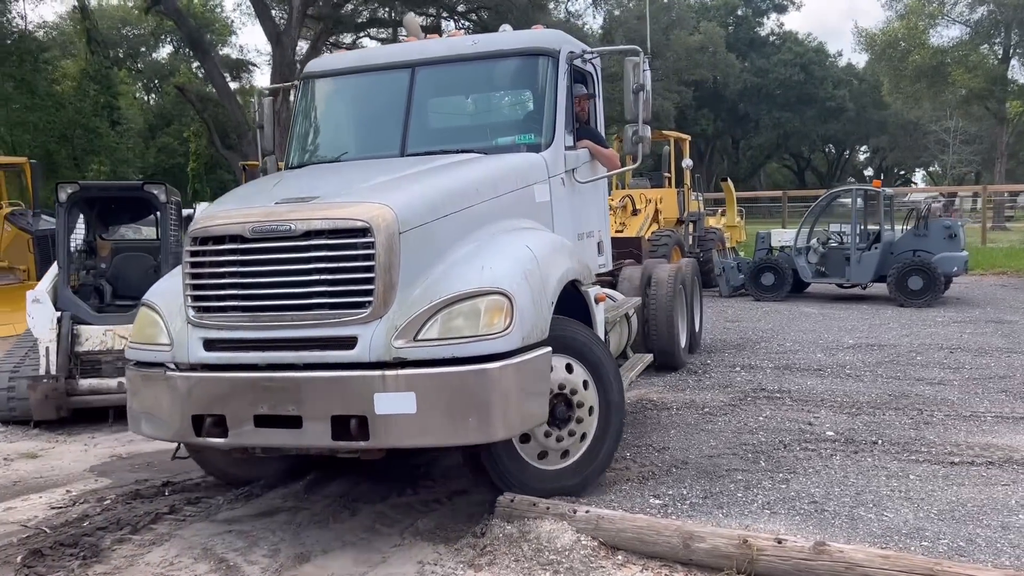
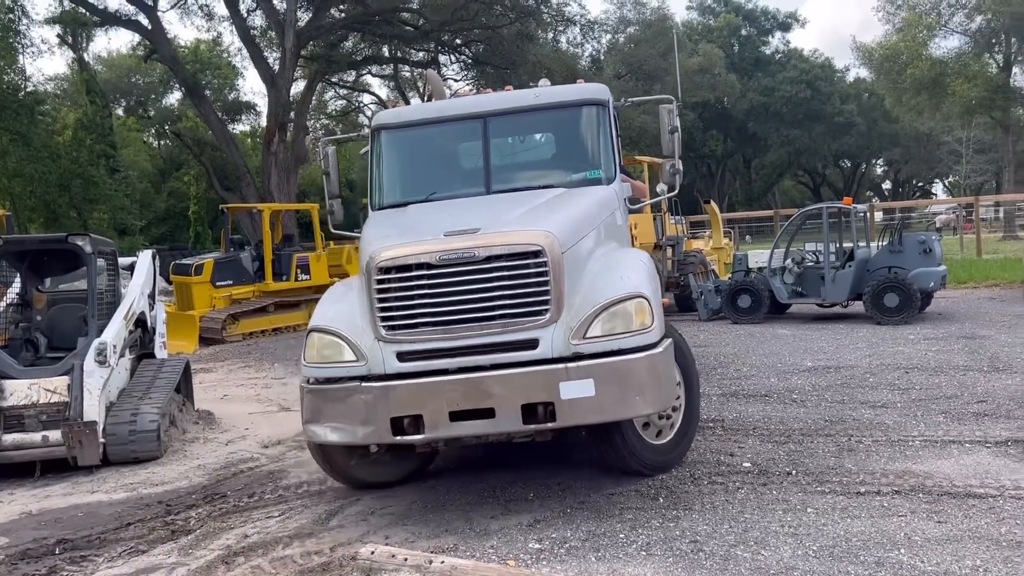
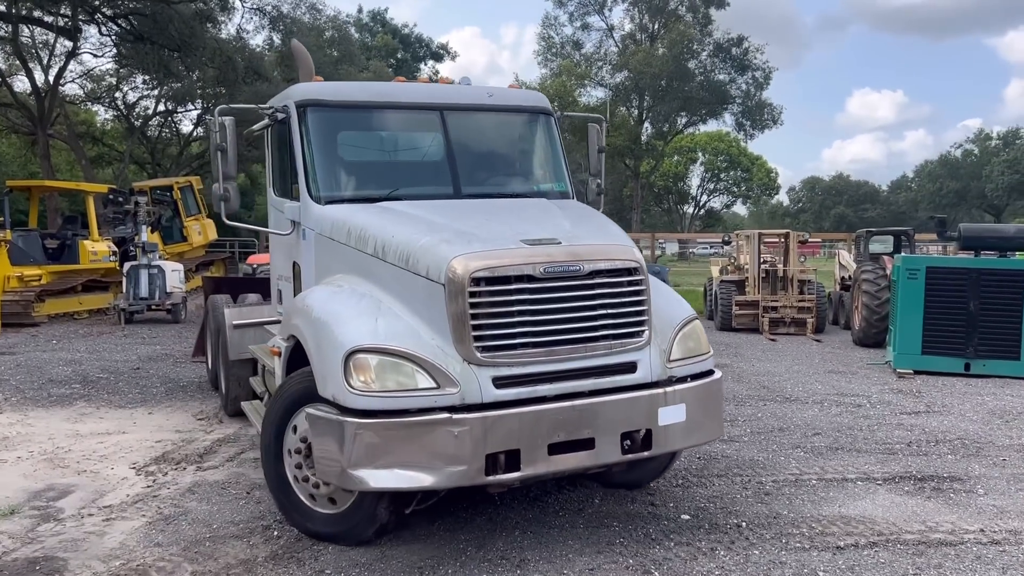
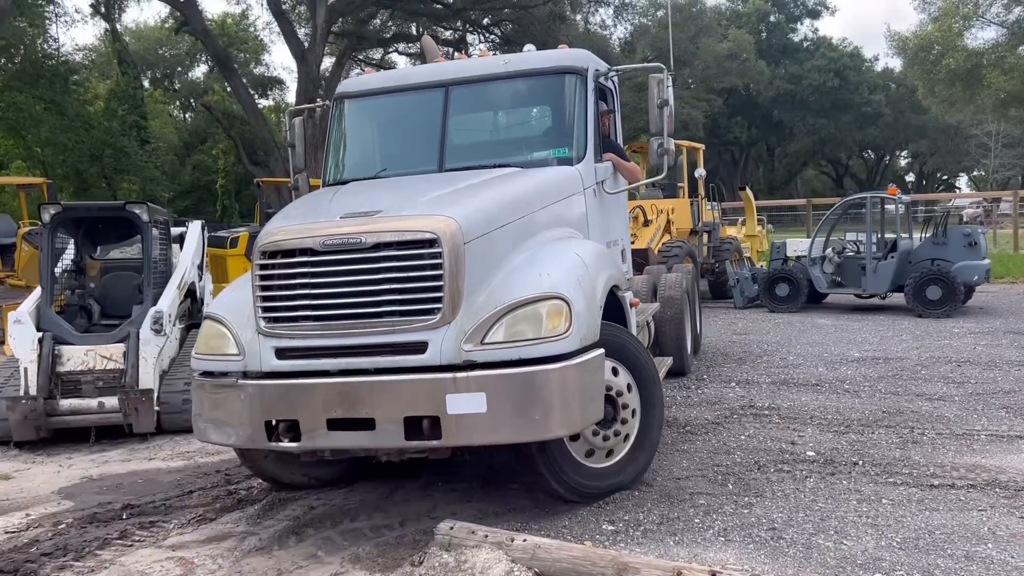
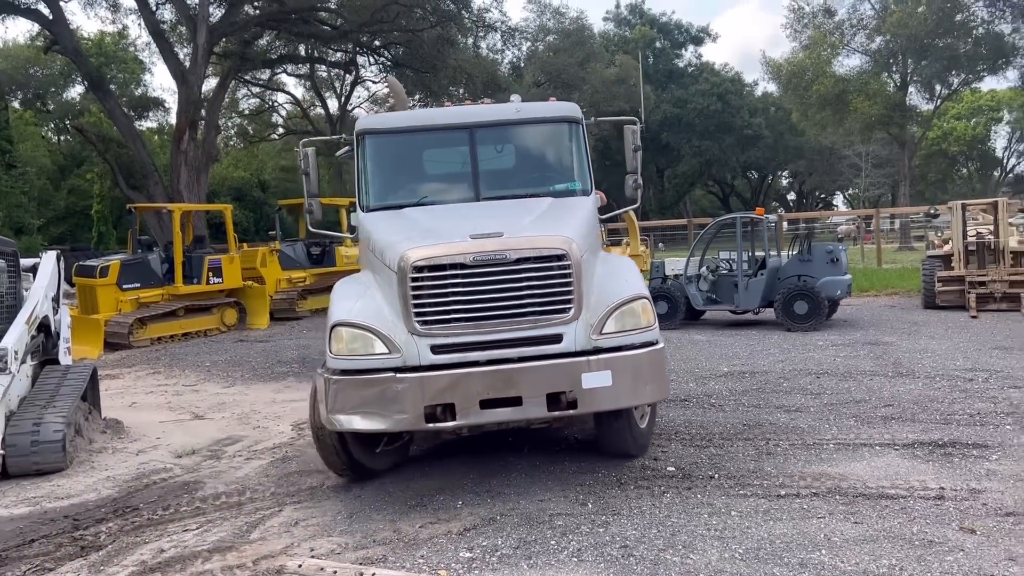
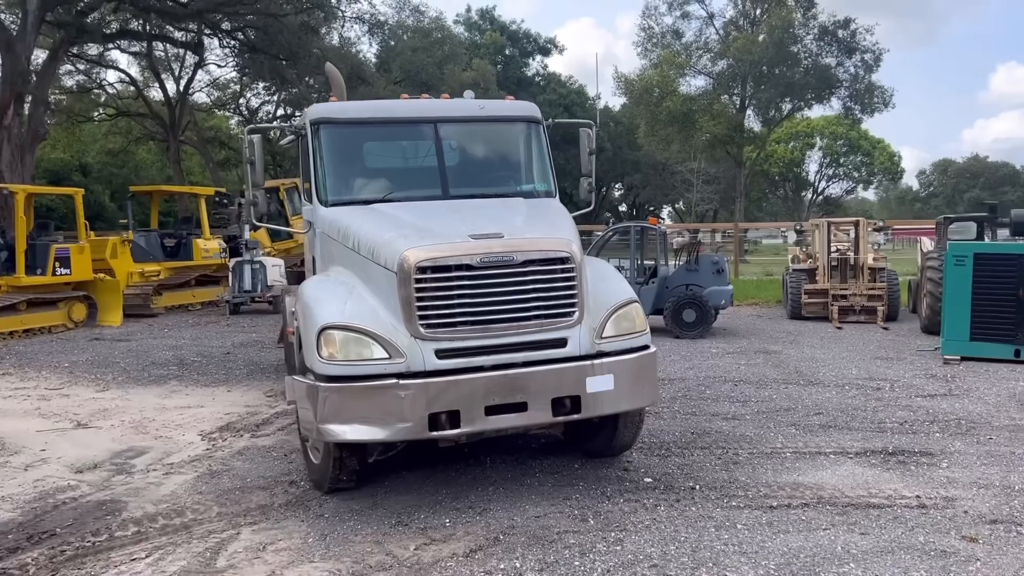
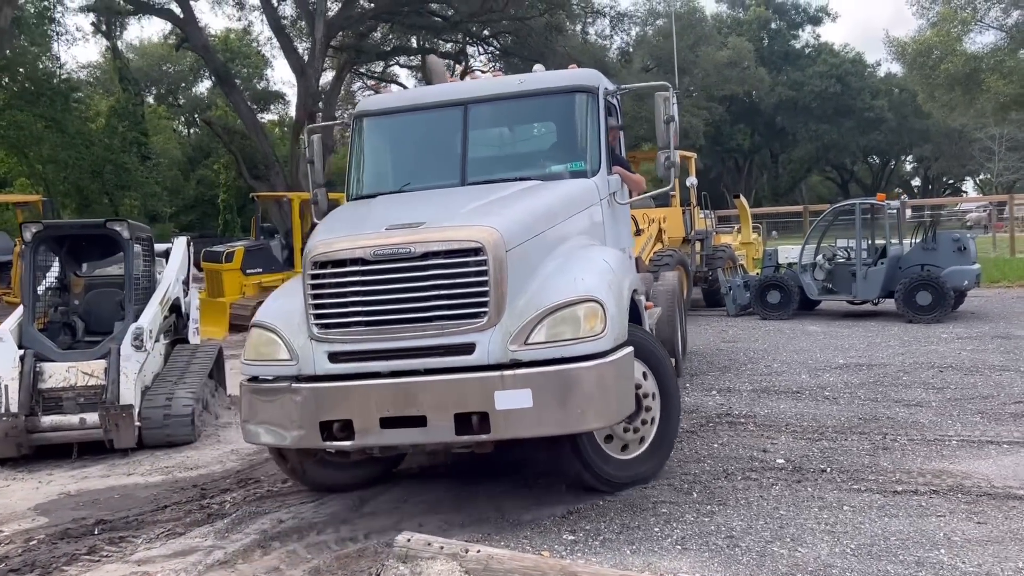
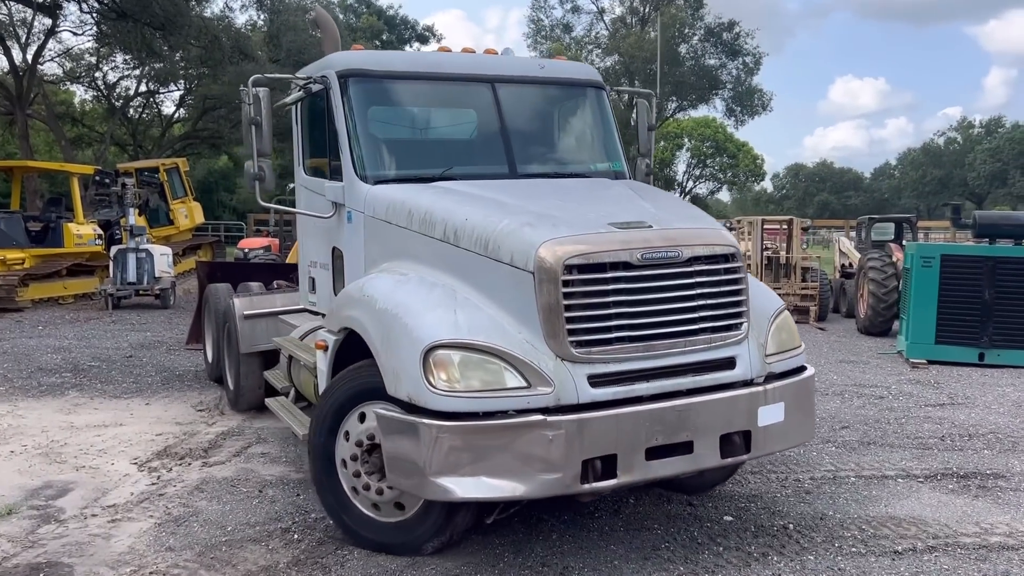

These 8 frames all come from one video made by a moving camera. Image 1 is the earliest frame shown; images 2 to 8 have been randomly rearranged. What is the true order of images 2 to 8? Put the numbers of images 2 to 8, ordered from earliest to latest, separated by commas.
4, 7, 2, 5, 6, 3, 8
